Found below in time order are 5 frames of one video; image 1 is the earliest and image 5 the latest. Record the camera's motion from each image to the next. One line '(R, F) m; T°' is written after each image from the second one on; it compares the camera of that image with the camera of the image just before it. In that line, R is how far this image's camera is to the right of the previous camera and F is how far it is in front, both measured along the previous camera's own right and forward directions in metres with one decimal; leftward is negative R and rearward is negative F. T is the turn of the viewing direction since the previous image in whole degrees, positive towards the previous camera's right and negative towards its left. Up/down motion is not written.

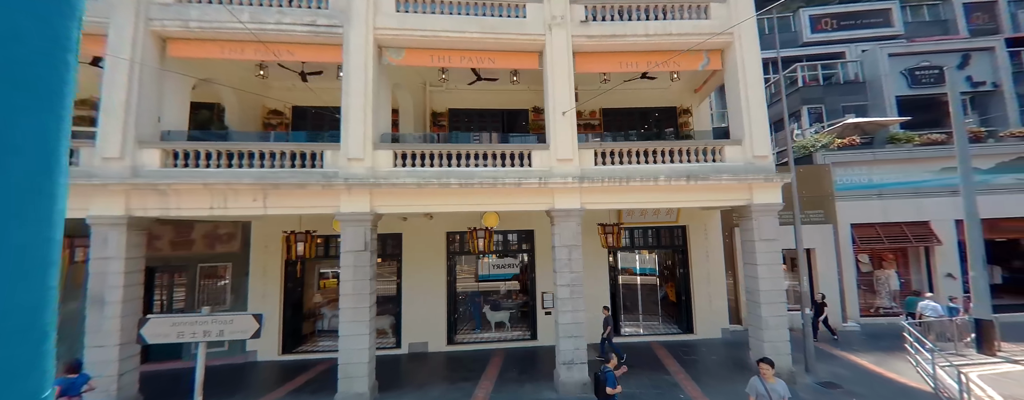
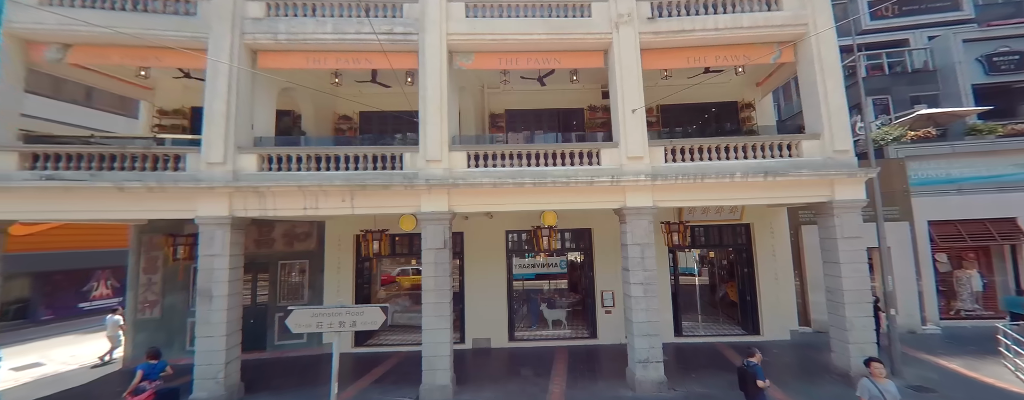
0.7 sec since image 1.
(-1.0, -0.2) m; -4°
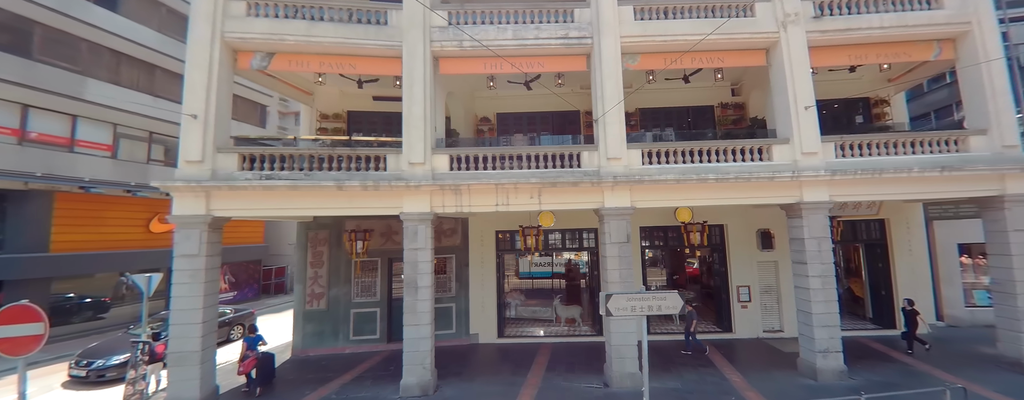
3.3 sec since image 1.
(-3.6, -0.4) m; -1°
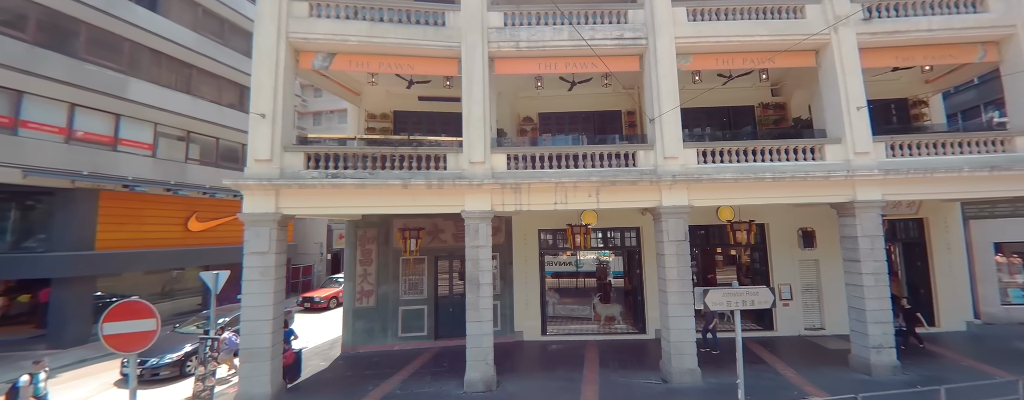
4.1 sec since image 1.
(-1.3, -0.1) m; 0°
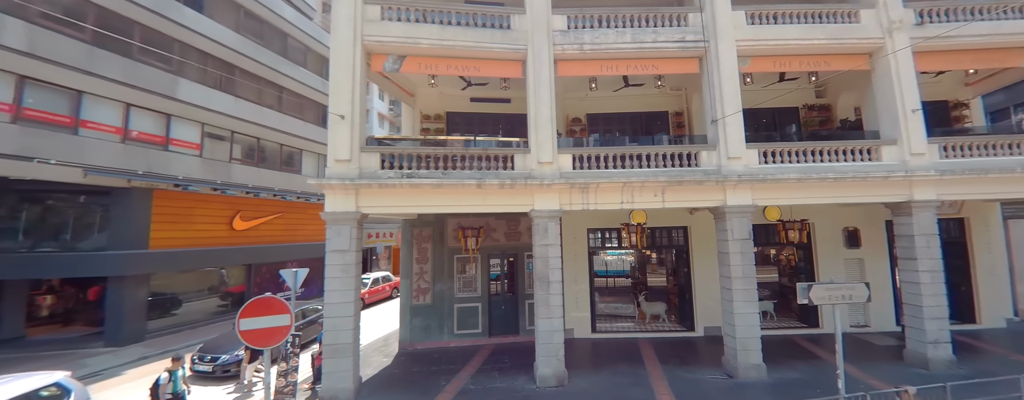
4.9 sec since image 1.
(-1.6, -0.2) m; 0°
